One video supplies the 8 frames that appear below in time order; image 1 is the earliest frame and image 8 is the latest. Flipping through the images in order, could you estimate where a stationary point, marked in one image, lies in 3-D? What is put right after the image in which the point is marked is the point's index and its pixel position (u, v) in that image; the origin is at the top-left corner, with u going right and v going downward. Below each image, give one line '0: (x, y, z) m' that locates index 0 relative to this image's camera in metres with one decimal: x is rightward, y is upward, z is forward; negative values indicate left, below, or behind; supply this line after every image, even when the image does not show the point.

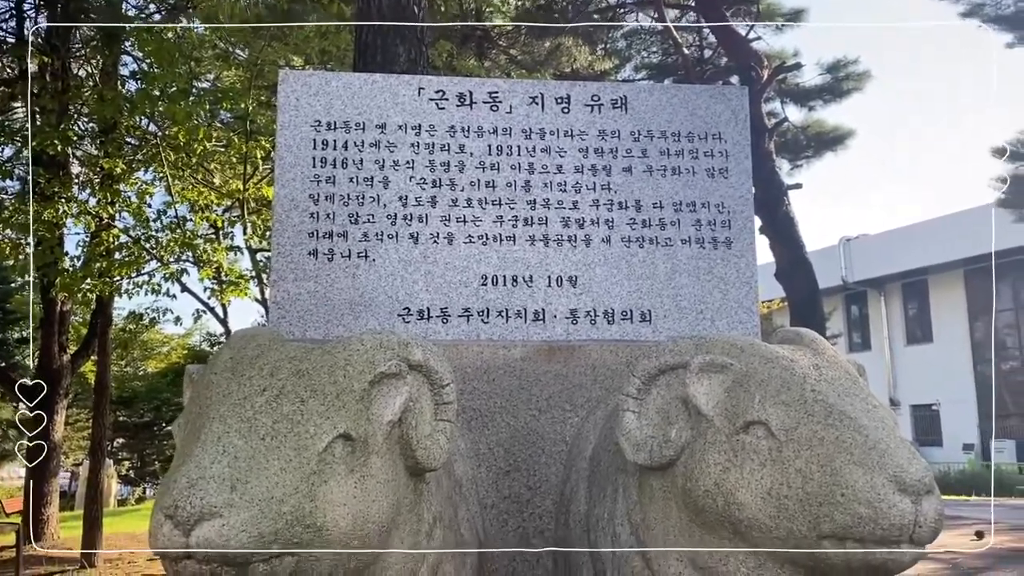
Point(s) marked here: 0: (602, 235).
0: (+0.2, +0.1, +0.7) m
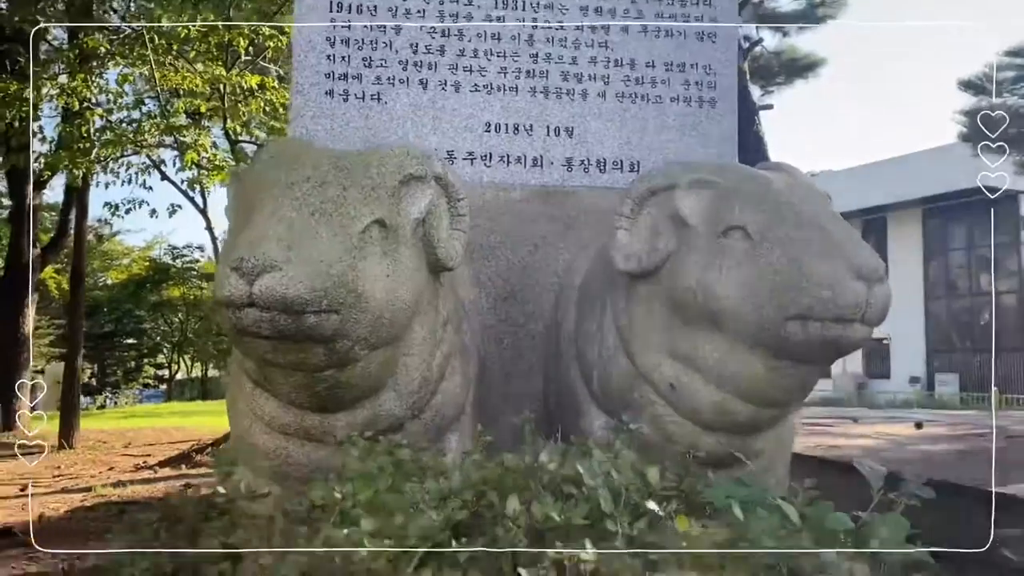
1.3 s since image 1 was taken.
0: (+0.2, +0.3, +0.8) m
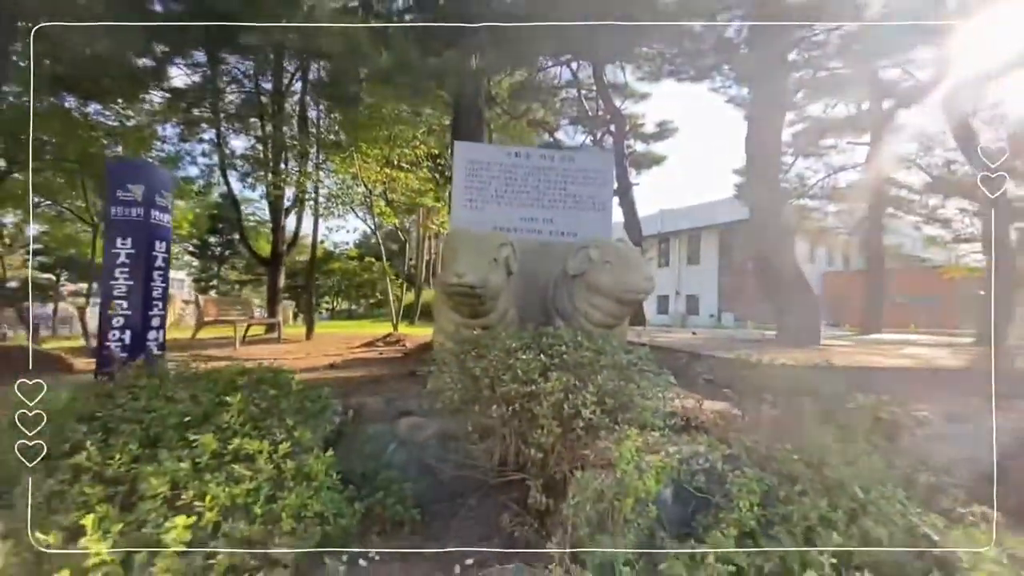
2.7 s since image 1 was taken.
0: (+0.2, +0.3, +2.0) m
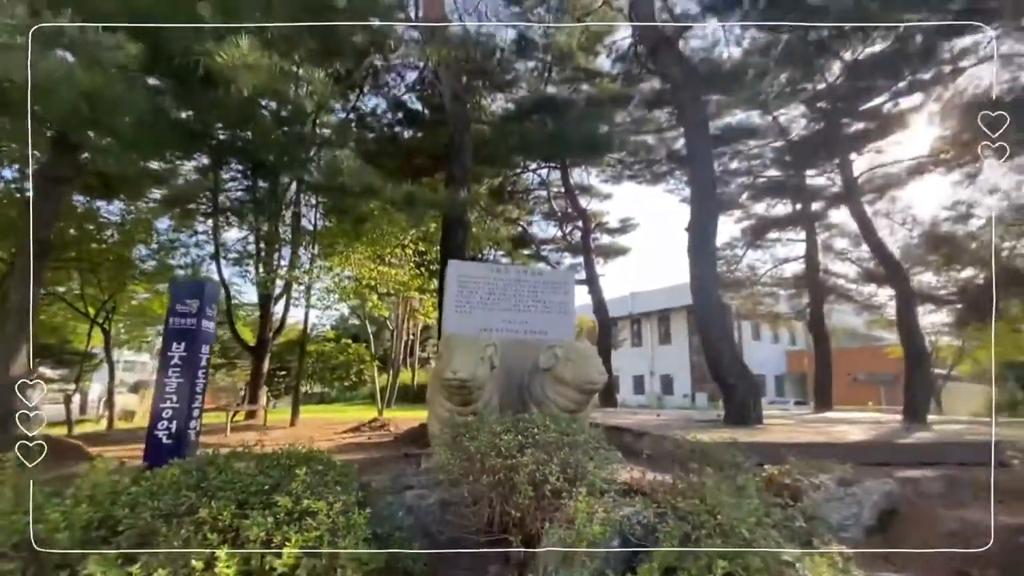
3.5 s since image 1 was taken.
0: (+0.1, -0.1, +2.4) m
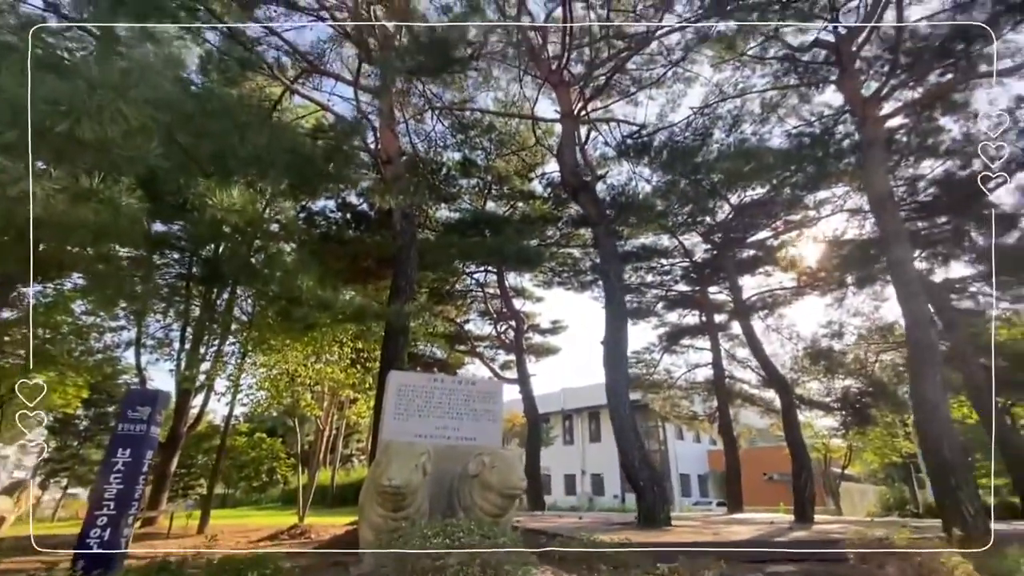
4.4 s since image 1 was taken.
0: (-0.3, -0.8, +2.8) m
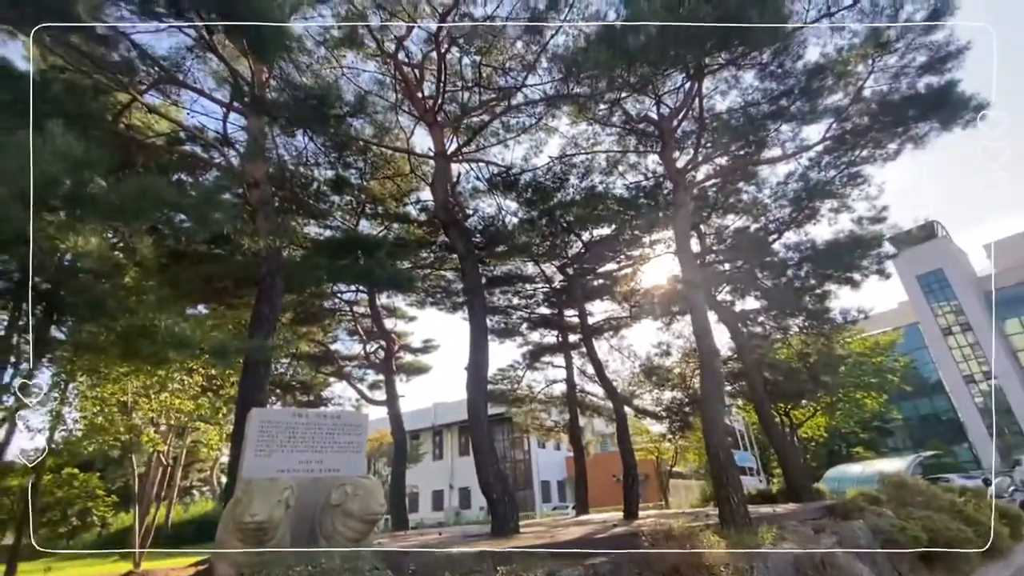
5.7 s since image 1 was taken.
0: (-1.1, -1.0, +3.0) m
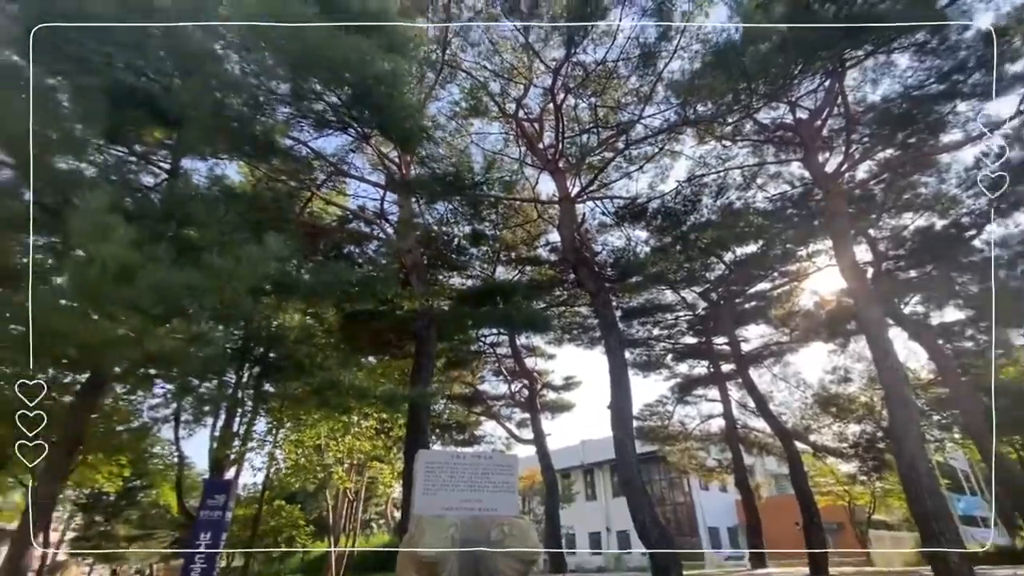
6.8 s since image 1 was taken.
0: (-0.2, -1.4, +3.2) m
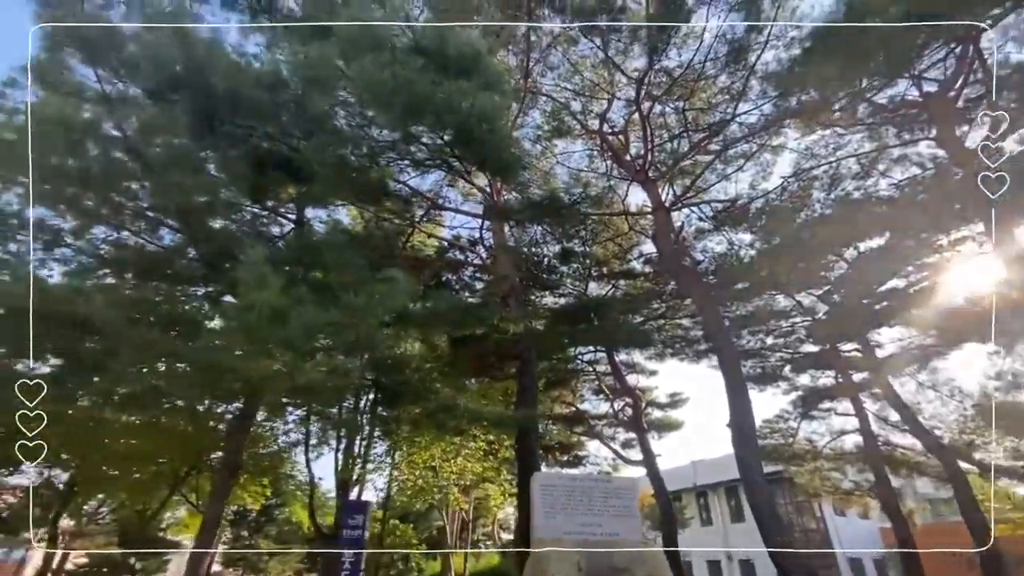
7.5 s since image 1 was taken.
0: (+0.6, -1.5, +3.1) m
